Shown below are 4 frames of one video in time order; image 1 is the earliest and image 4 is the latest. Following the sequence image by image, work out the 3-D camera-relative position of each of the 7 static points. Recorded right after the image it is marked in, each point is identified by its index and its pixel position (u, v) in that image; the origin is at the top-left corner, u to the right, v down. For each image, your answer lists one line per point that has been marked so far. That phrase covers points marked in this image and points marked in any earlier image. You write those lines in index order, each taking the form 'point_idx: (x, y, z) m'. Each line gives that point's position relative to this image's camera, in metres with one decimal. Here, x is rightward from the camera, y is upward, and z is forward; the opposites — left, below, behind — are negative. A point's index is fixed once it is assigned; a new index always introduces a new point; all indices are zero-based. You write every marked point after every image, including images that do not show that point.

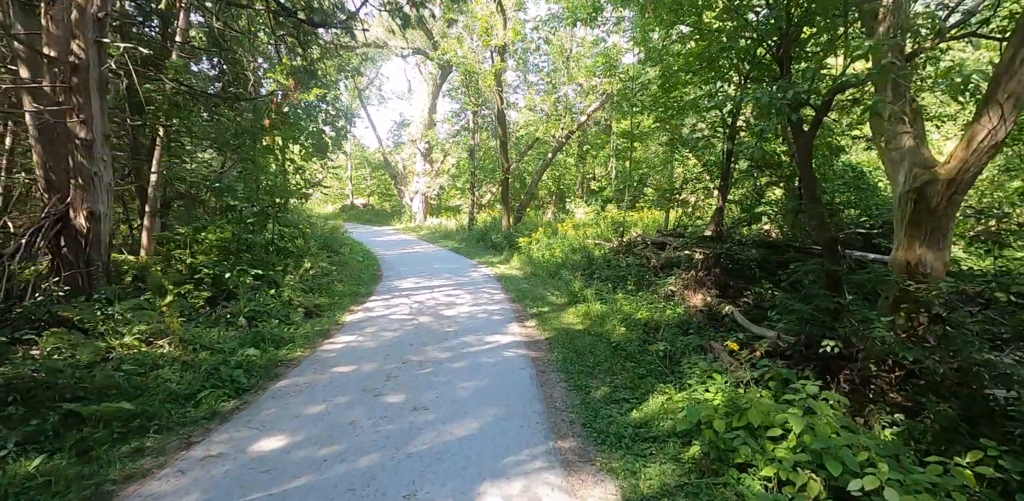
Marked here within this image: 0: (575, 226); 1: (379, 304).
0: (+2.1, +0.8, +16.8) m
1: (-2.2, -0.9, +8.6) m
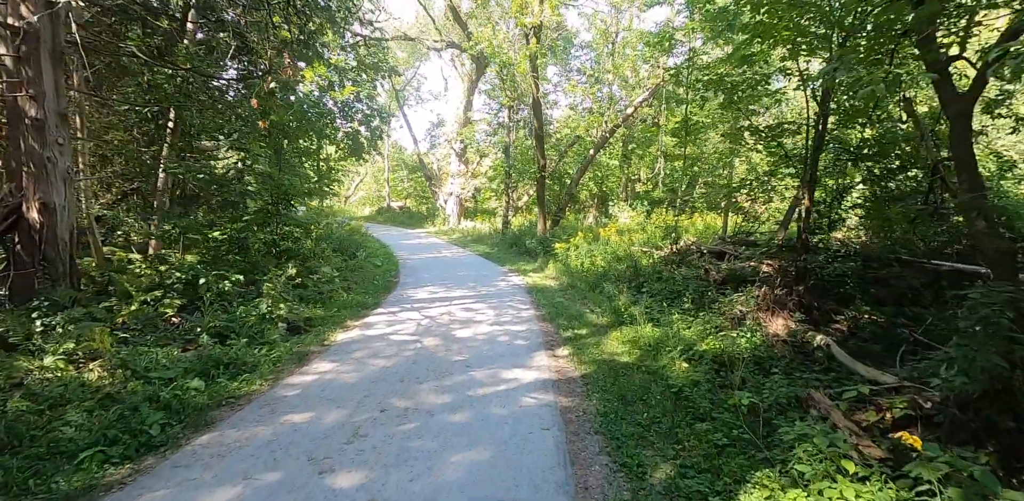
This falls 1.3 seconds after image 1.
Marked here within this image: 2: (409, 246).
0: (+3.2, +0.6, +15.1) m
1: (-1.8, -0.9, +7.2) m
2: (-3.5, +0.2, +17.4) m
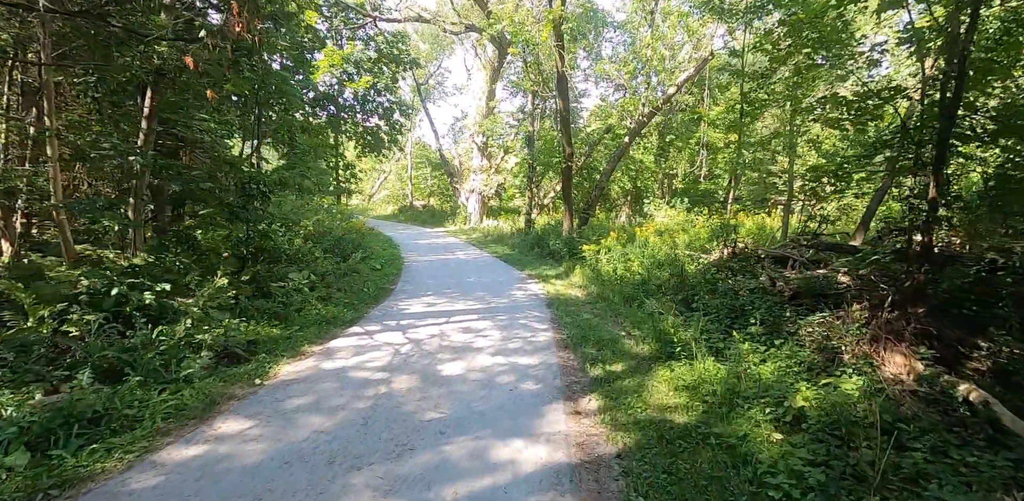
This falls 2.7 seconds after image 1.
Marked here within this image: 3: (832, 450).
0: (+3.7, +0.5, +13.1) m
1: (-1.7, -1.0, +5.5) m
2: (-2.8, +0.1, +15.8) m
3: (+2.1, -1.3, +3.4) m
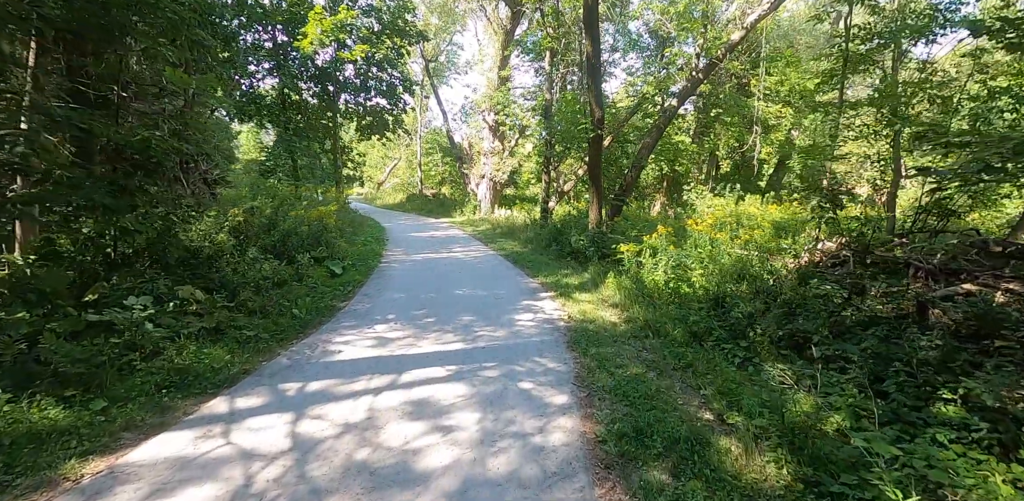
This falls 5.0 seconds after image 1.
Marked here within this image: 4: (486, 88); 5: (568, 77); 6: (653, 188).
0: (+4.0, +0.5, +10.2) m
1: (-1.8, -1.1, +2.8) m
2: (-2.5, +0.3, +13.1) m
3: (+1.9, -1.4, +0.6) m
4: (-0.9, +6.1, +19.2) m
5: (+1.5, +4.6, +13.7) m
6: (+5.2, +2.3, +18.9) m
